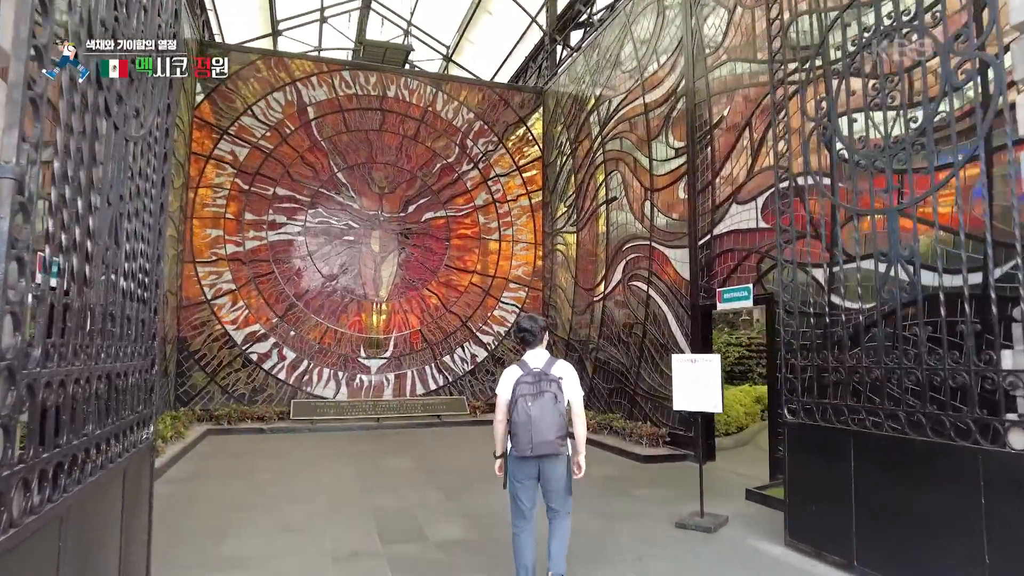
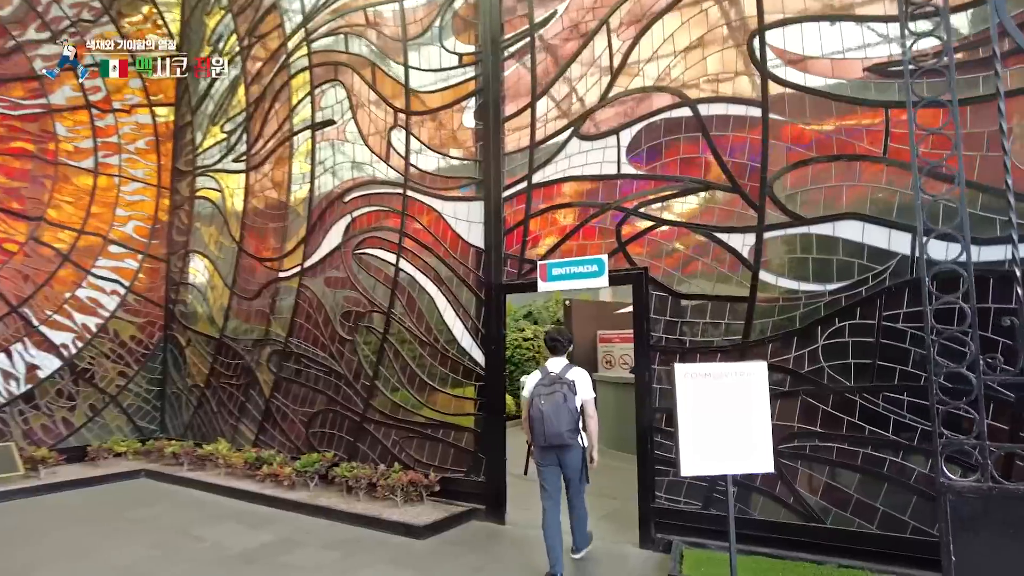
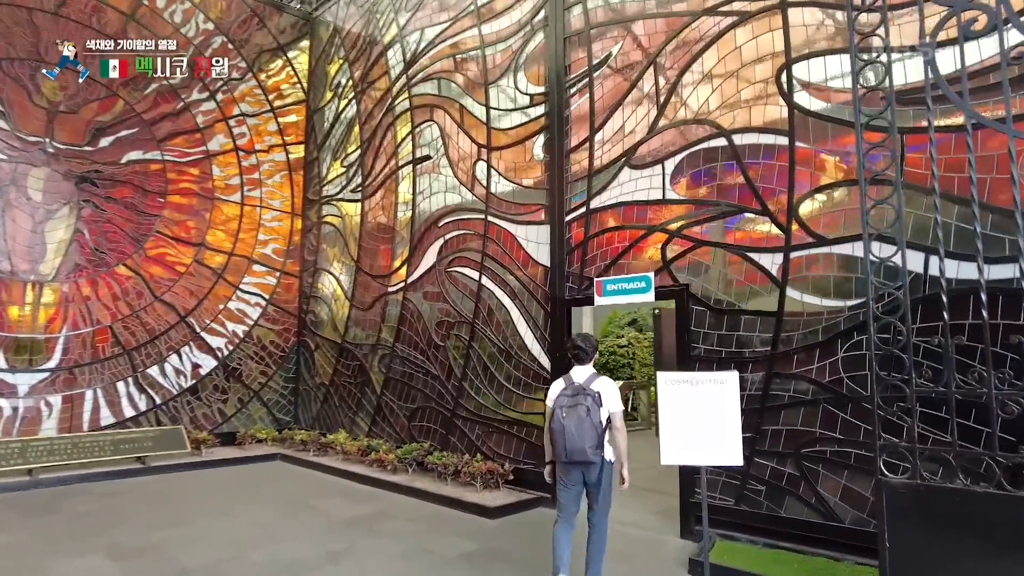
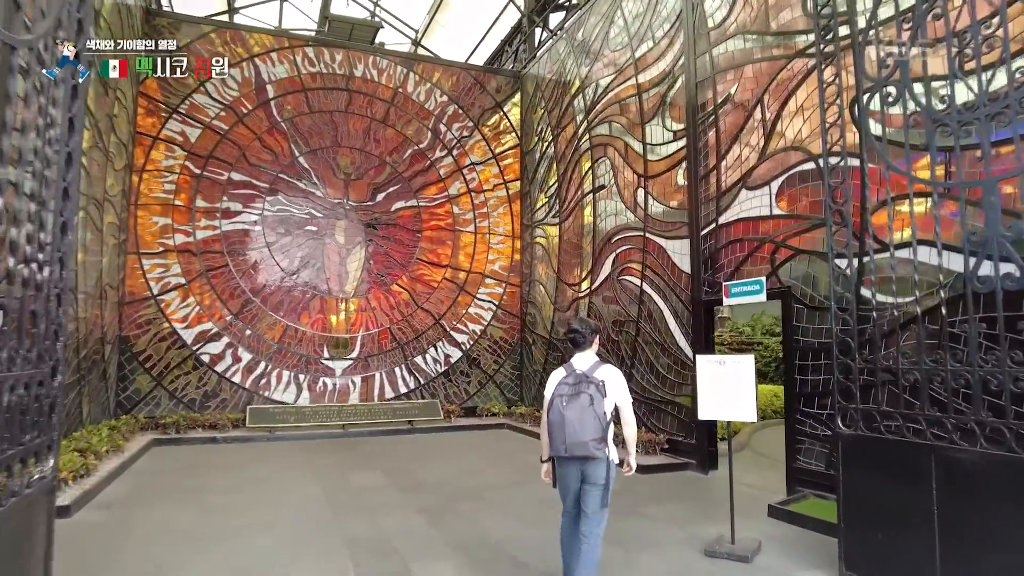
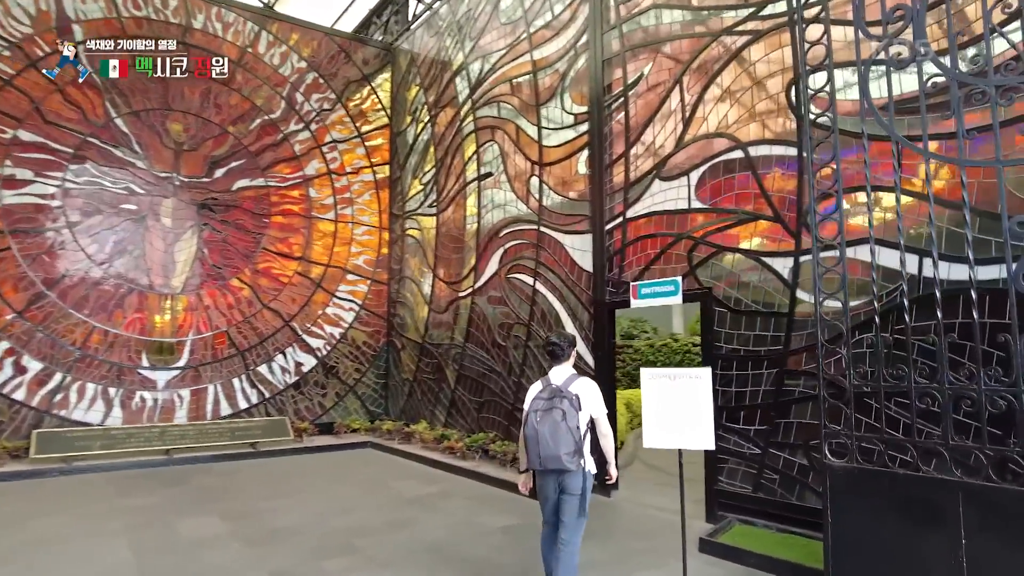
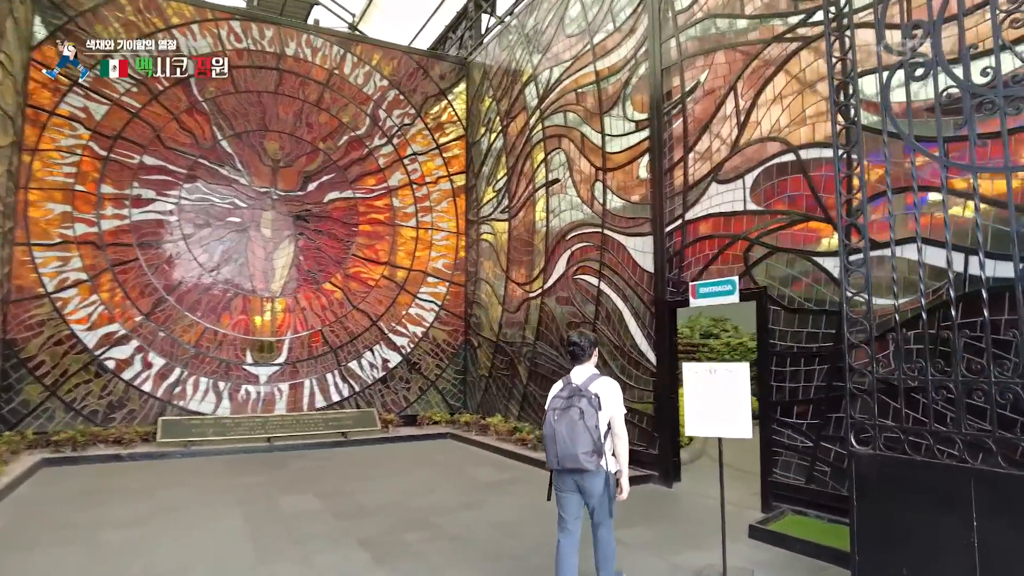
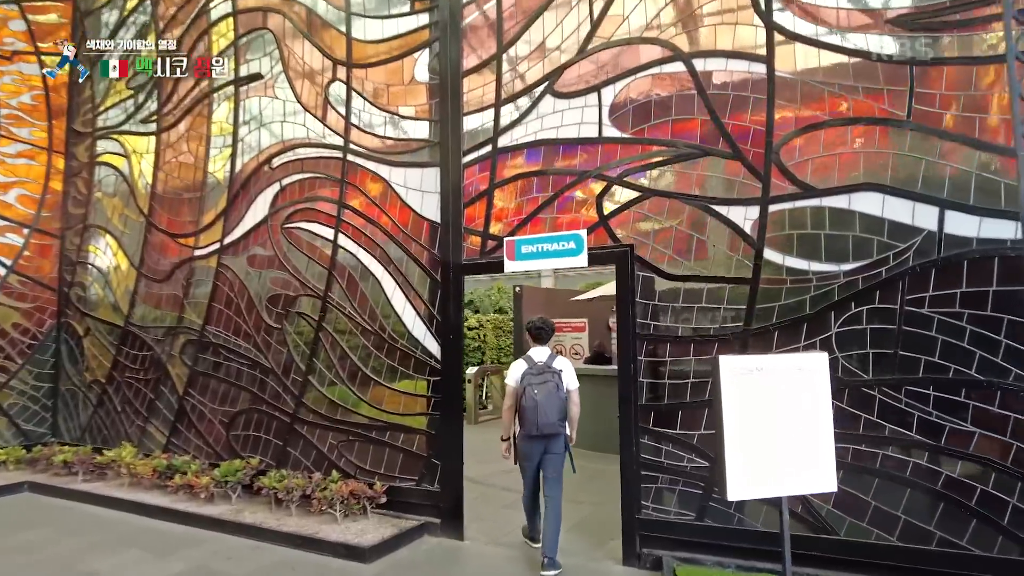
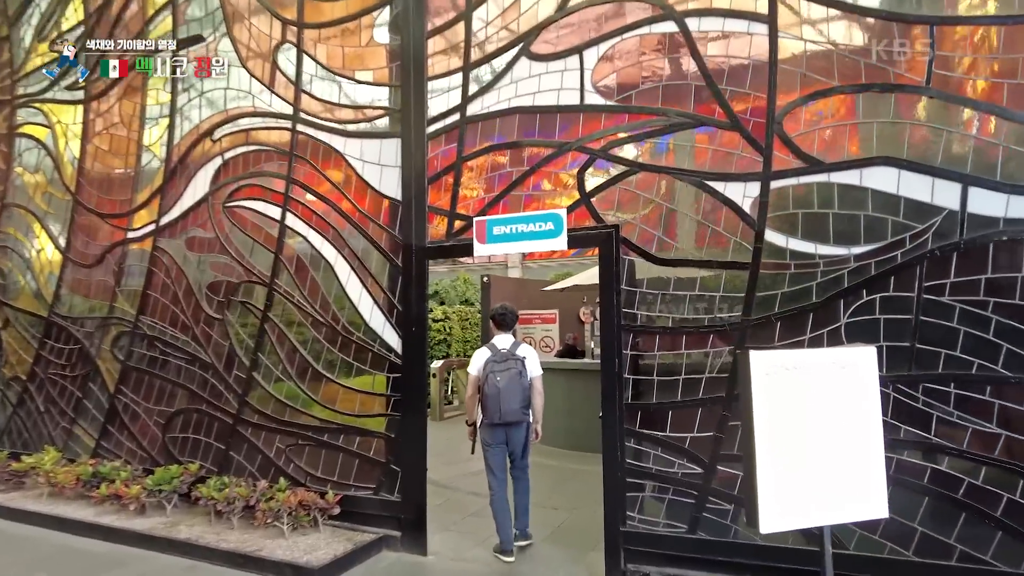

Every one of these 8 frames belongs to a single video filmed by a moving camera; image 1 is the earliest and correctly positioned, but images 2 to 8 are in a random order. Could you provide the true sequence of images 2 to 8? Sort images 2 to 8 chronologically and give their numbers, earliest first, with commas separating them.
4, 6, 5, 3, 2, 7, 8
